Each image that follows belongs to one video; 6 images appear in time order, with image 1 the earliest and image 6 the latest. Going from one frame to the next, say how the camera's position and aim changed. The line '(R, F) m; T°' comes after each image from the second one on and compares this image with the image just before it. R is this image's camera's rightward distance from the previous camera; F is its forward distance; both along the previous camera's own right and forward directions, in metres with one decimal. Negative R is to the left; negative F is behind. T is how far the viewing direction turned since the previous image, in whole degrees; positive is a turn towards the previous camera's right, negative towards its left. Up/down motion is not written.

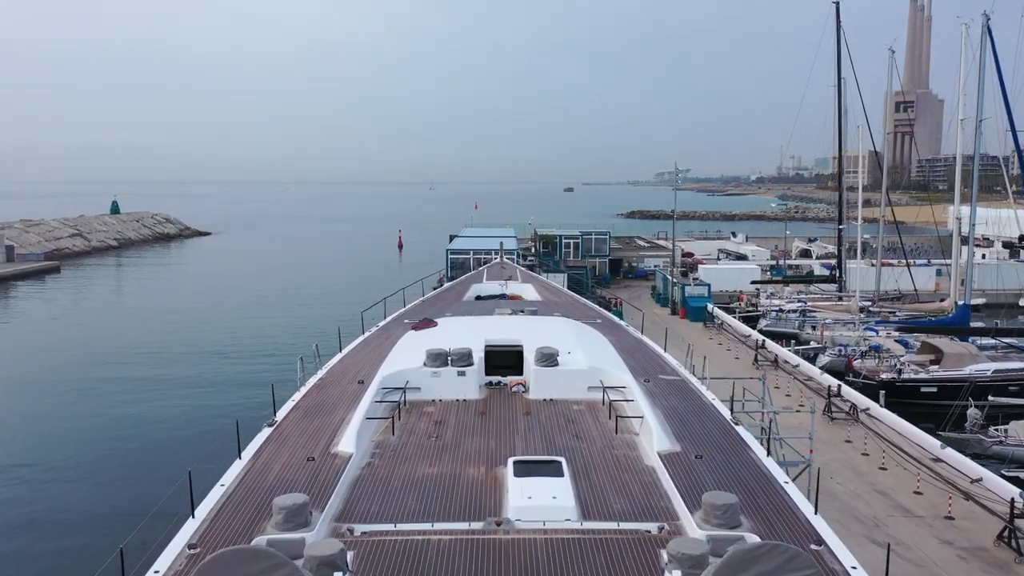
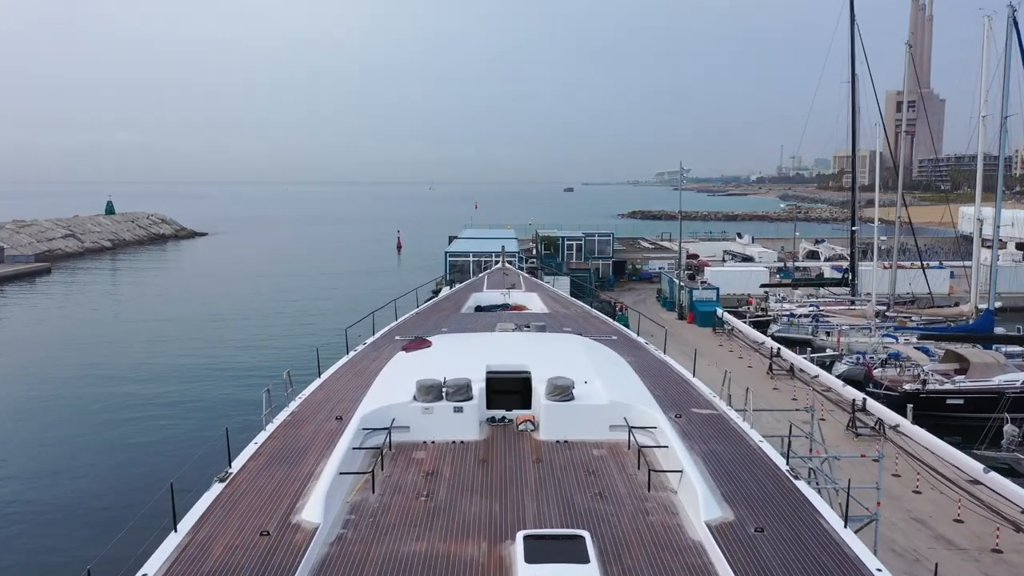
(-0.1, +1.1) m; 0°
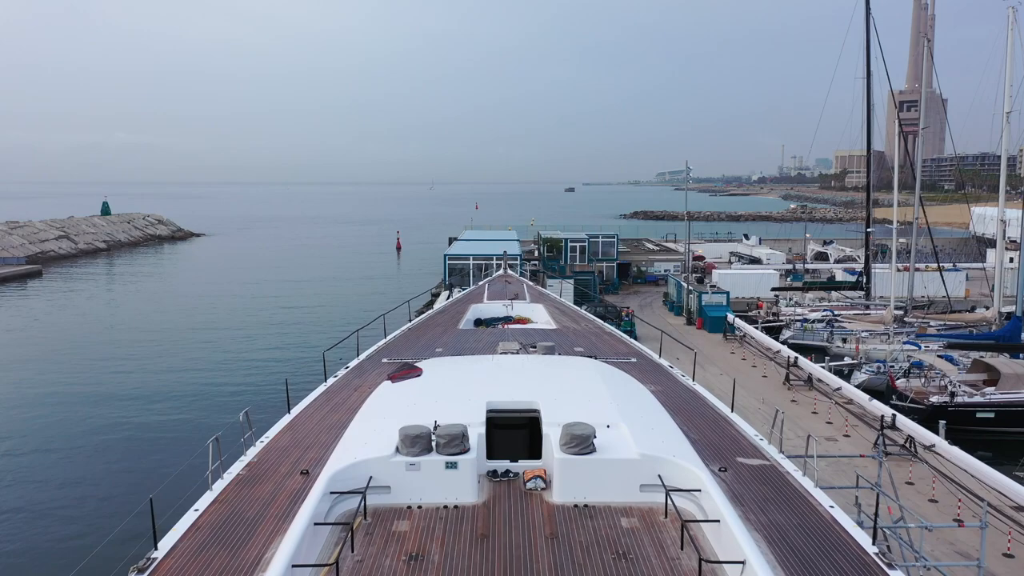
(0.0, +1.1) m; 0°
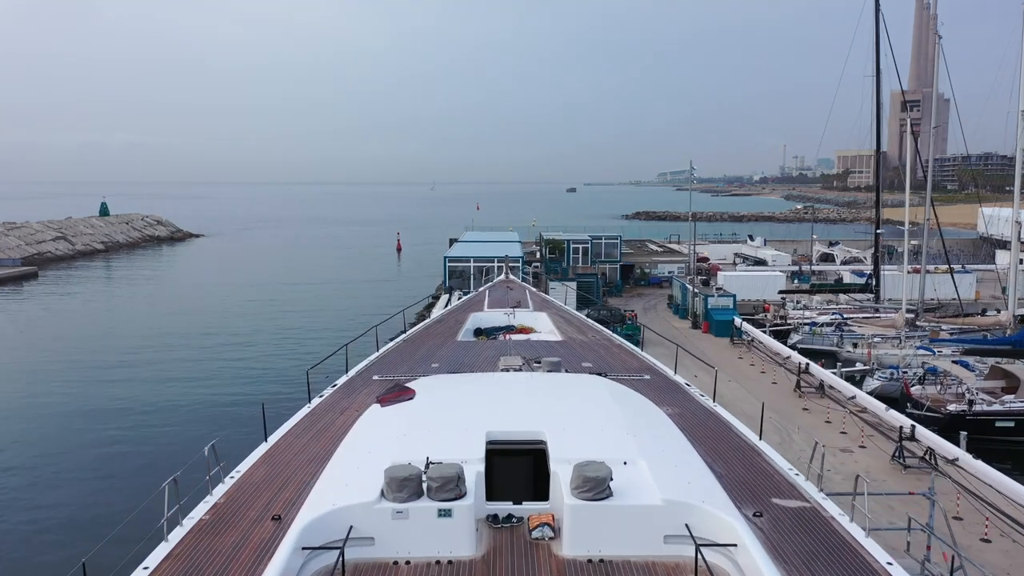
(0.0, +0.6) m; 0°
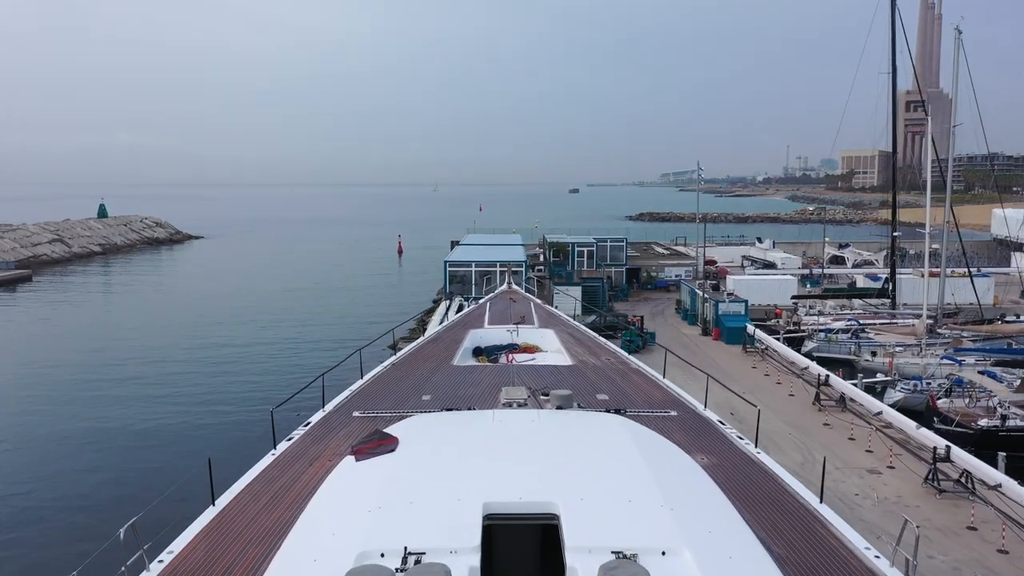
(0.0, +1.0) m; 0°
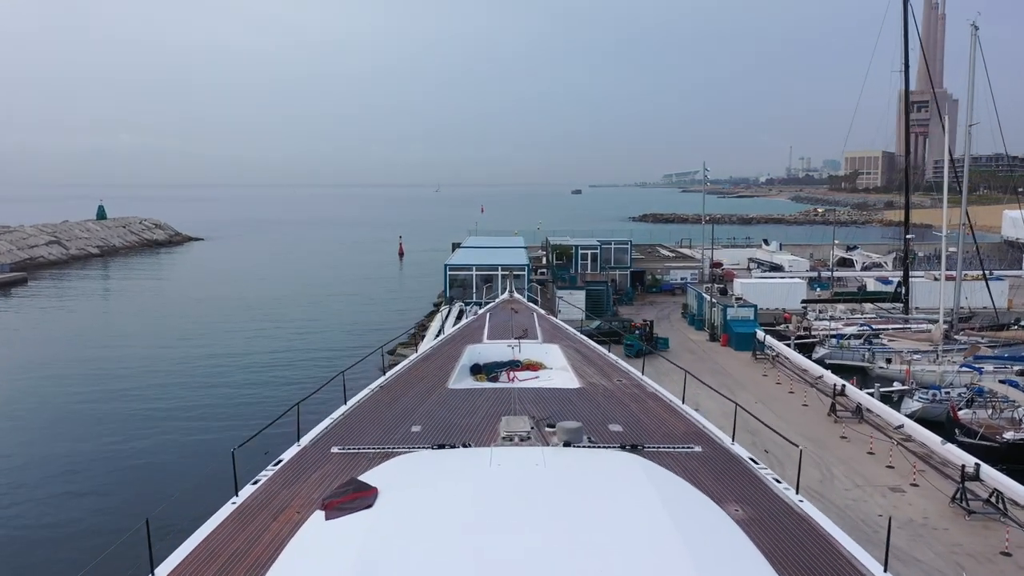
(0.0, +0.7) m; 0°
